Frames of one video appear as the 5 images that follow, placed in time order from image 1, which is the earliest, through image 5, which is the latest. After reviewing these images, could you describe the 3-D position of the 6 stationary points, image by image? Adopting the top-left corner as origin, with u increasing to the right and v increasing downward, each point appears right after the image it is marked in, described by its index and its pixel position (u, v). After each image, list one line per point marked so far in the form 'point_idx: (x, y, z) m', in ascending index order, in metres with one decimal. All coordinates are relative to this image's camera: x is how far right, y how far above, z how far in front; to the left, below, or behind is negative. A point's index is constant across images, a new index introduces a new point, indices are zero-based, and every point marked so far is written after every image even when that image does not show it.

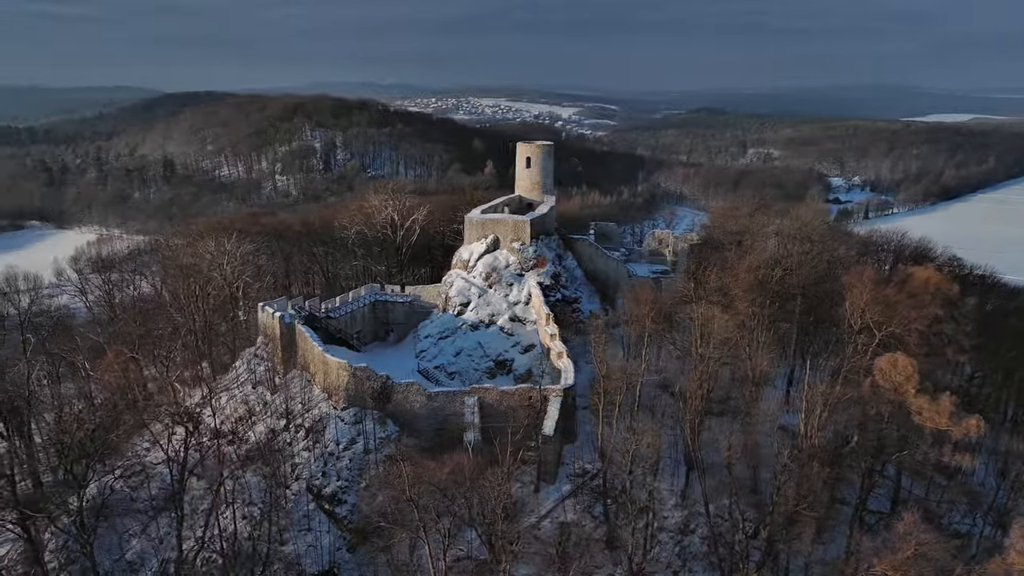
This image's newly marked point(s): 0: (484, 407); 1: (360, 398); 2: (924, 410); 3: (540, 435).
0: (-0.7, -2.7, +16.1) m
1: (-3.6, -2.5, +16.0) m
2: (+7.3, -2.2, +12.8) m
3: (+0.6, -3.2, +15.7) m
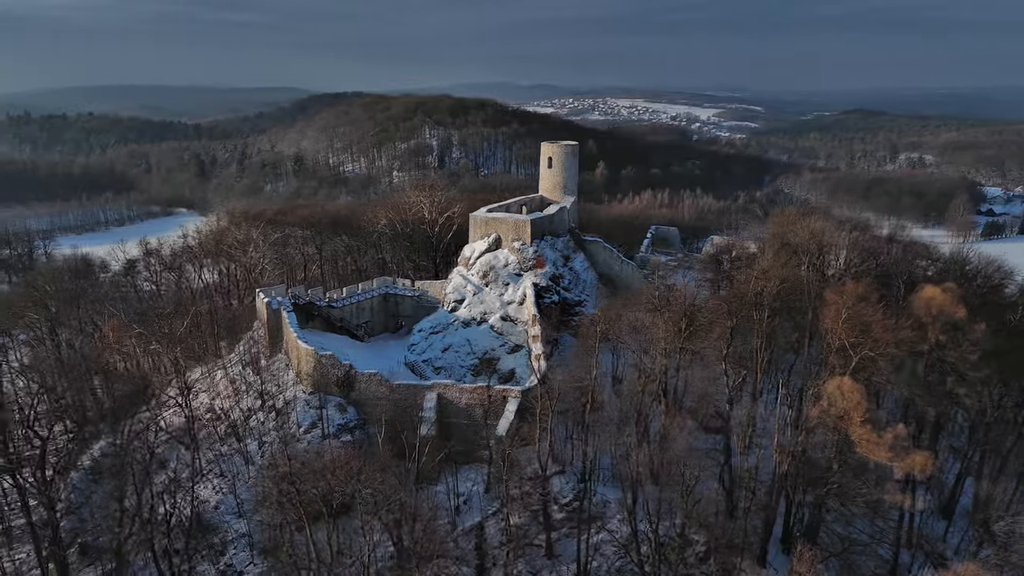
0: (-1.6, -2.6, +16.3) m
1: (-4.4, -2.3, +16.7) m
2: (+5.7, -2.5, +11.6) m
3: (-0.4, -3.2, +15.6) m
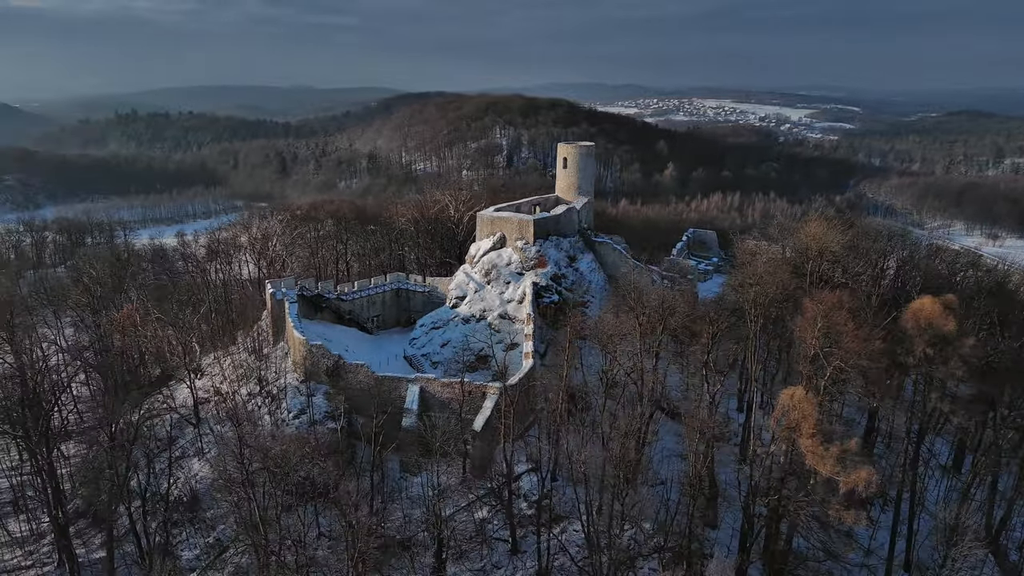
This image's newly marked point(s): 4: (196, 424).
0: (-2.0, -2.5, +16.7) m
1: (-4.8, -2.1, +17.4) m
2: (+4.7, -2.6, +11.2) m
3: (-0.9, -3.2, +15.9) m
4: (-8.1, -3.4, +17.6) m
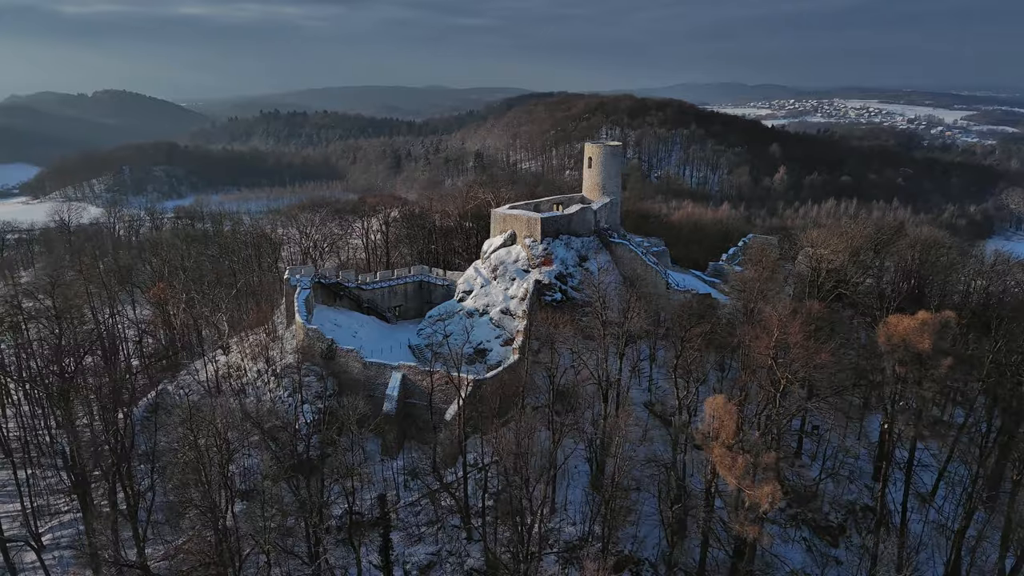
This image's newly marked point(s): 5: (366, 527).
0: (-2.5, -2.3, +17.3) m
1: (-5.1, -1.8, +18.5) m
2: (+3.2, -2.7, +10.8) m
3: (-1.6, -3.0, +16.4) m
4: (-8.4, -2.9, +19.2) m
5: (-3.1, -5.0, +15.1) m
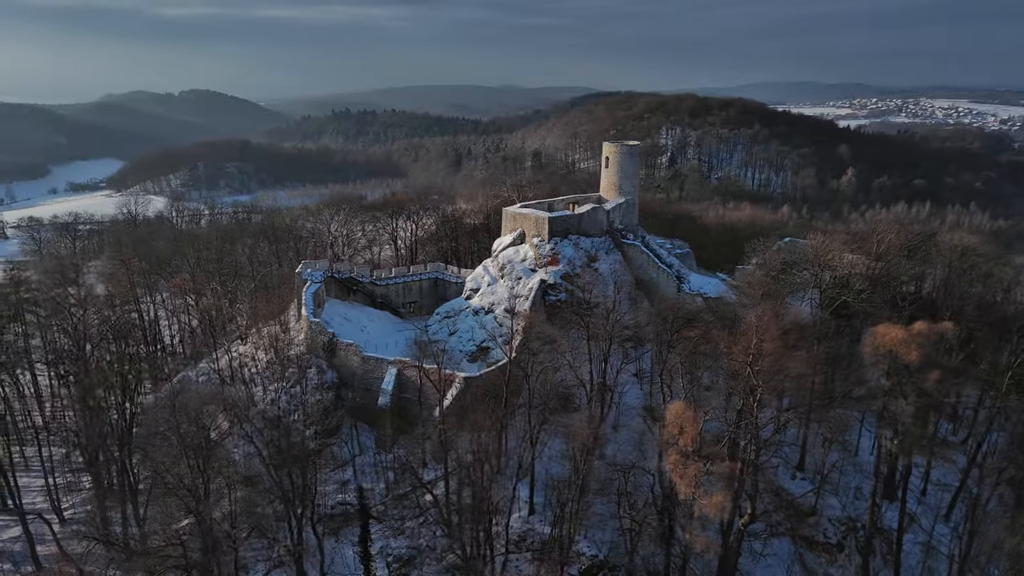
0: (-2.6, -2.2, +17.6) m
1: (-5.1, -1.6, +18.9) m
2: (+2.4, -2.7, +10.6) m
3: (-1.9, -2.9, +16.5) m
4: (-8.4, -2.6, +20.0) m
5: (-3.5, -4.9, +15.3) m
